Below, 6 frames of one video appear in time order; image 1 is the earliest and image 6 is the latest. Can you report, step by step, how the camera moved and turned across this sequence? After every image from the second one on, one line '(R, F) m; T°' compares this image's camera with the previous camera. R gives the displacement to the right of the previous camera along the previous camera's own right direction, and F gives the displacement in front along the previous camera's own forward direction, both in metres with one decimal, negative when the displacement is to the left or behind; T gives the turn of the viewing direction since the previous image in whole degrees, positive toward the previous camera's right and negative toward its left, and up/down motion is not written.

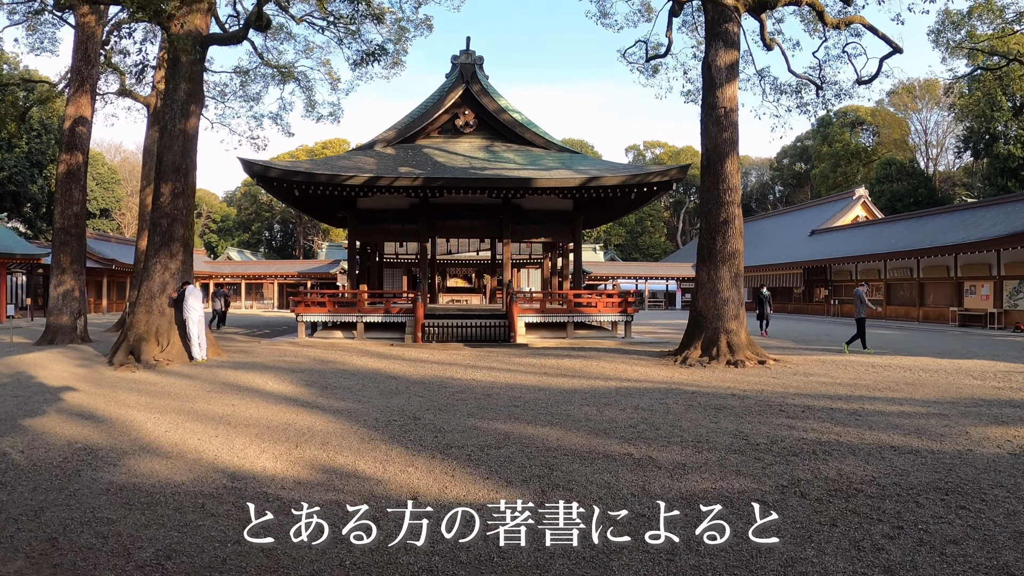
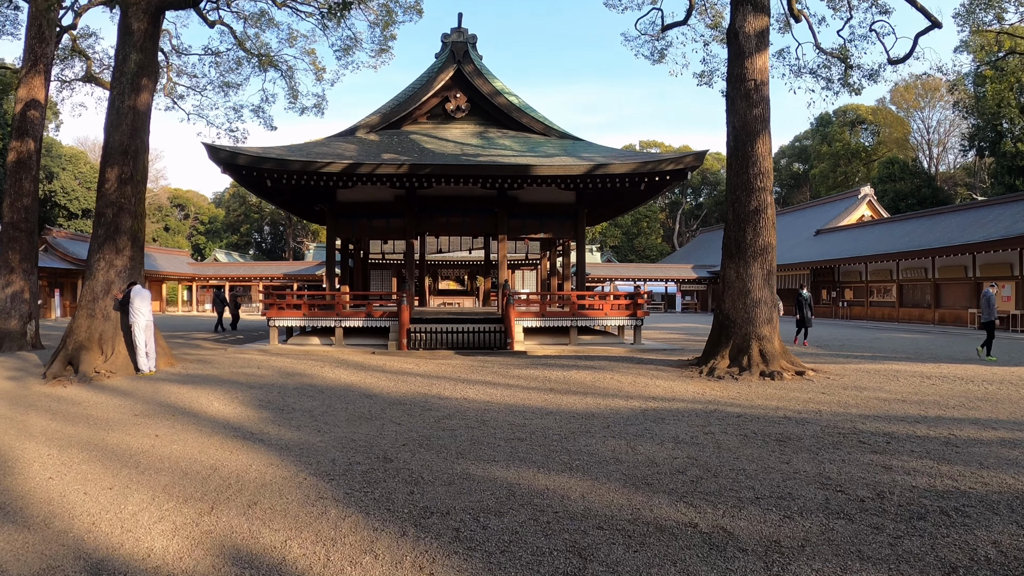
(0.0, +1.2) m; 0°
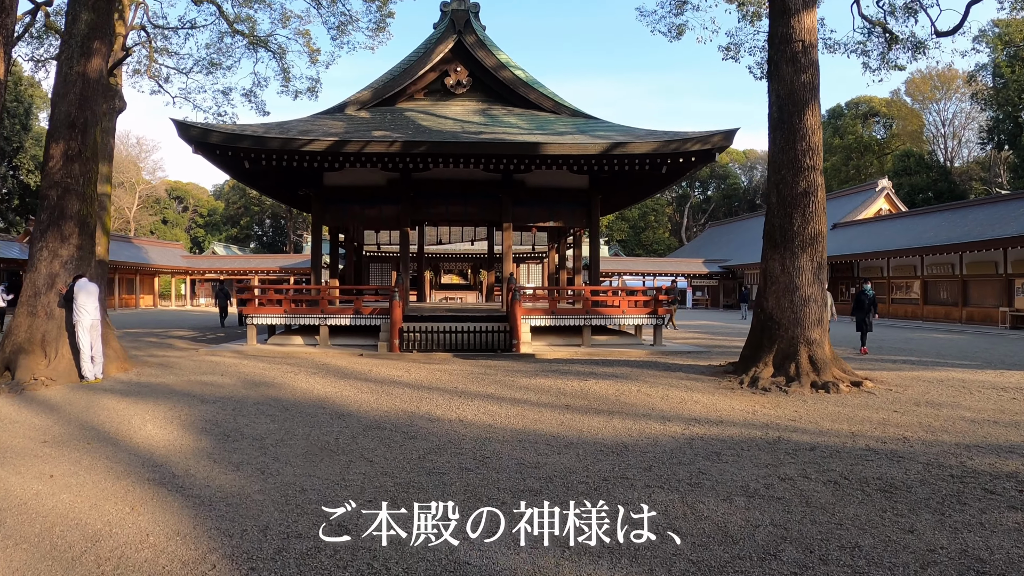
(0.0, +1.1) m; 0°
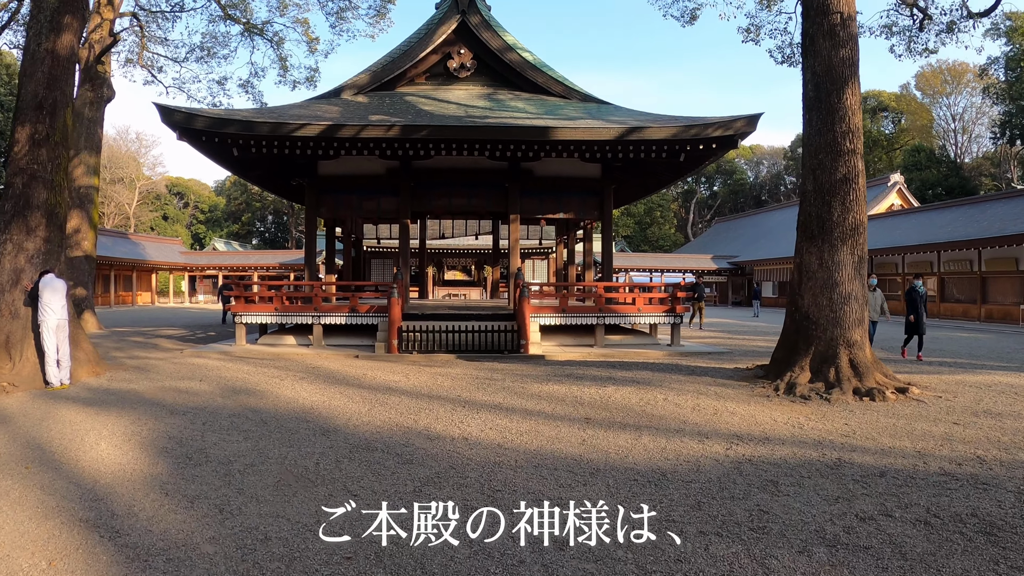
(0.0, +0.6) m; 0°
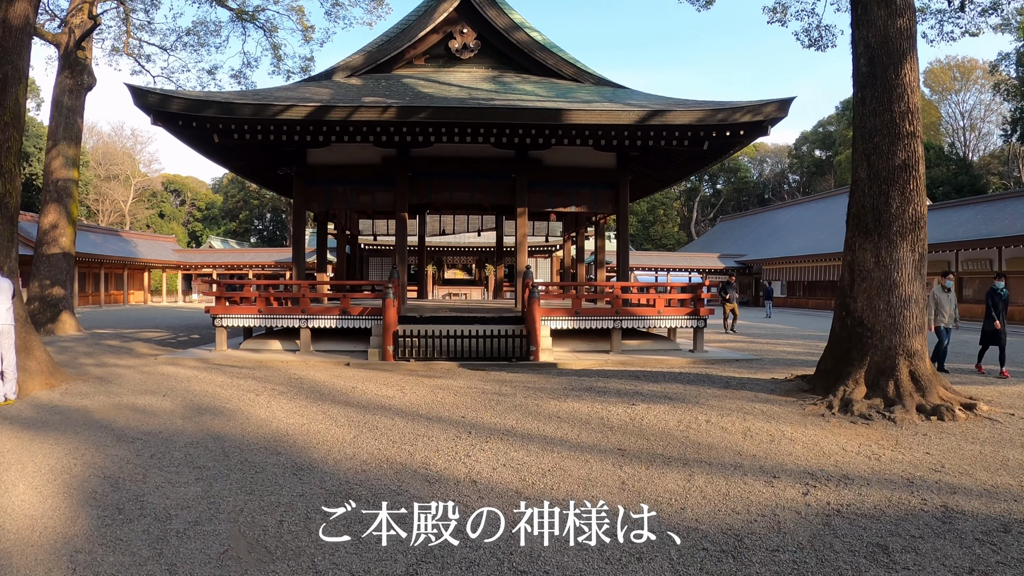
(-0.1, +0.8) m; 0°
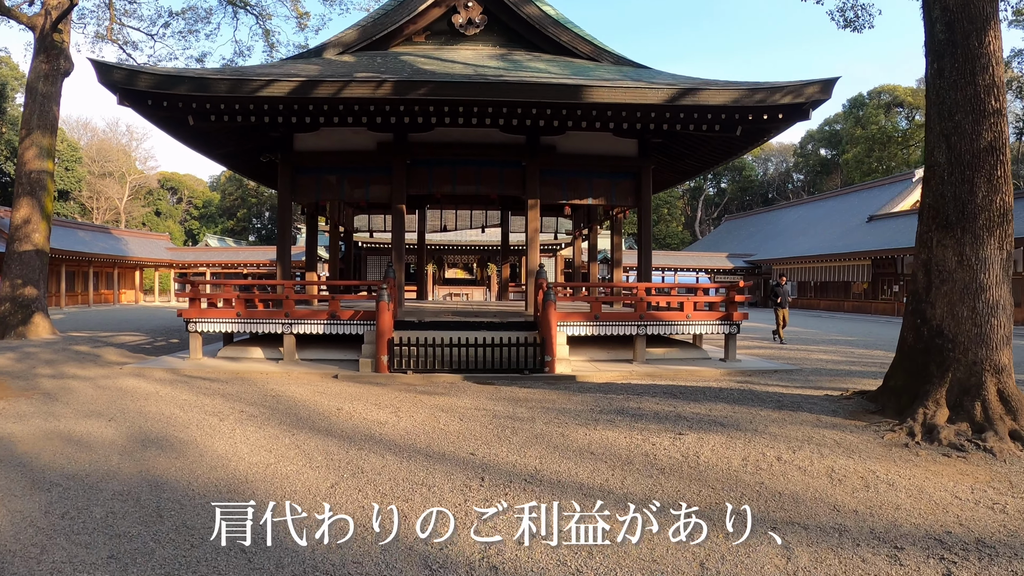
(-0.1, +0.8) m; 0°
